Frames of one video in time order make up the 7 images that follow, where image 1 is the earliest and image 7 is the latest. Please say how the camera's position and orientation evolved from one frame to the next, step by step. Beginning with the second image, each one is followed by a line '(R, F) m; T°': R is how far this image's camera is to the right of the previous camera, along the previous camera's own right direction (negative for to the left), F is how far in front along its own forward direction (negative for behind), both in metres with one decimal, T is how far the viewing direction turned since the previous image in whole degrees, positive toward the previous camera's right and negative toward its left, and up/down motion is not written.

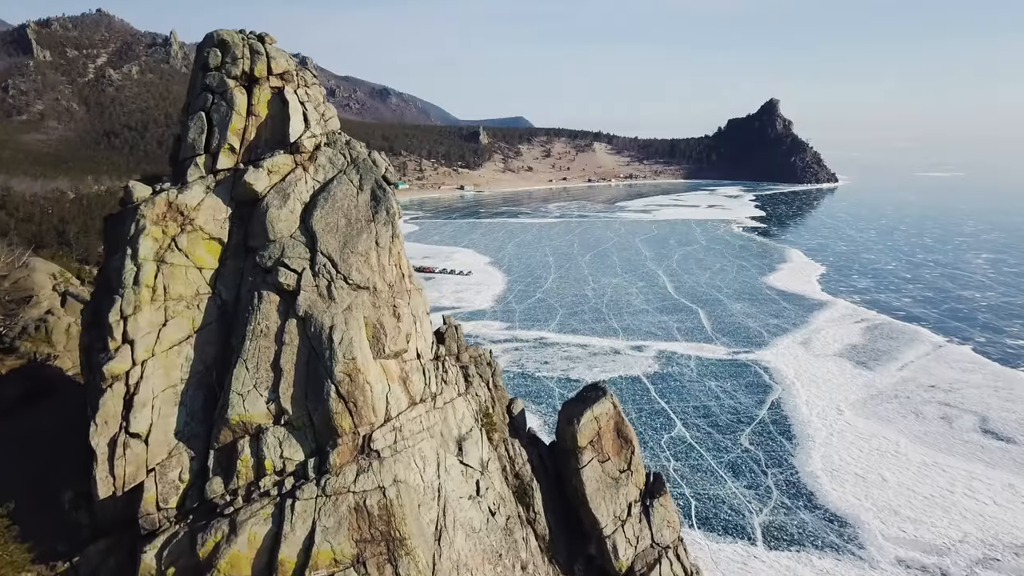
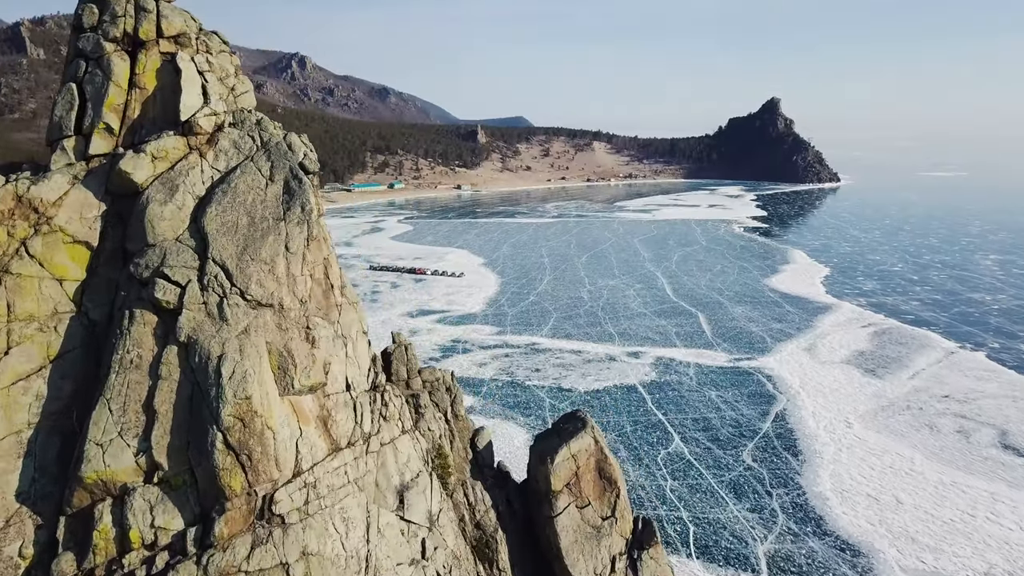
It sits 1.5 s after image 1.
(+0.7, +2.2) m; 0°
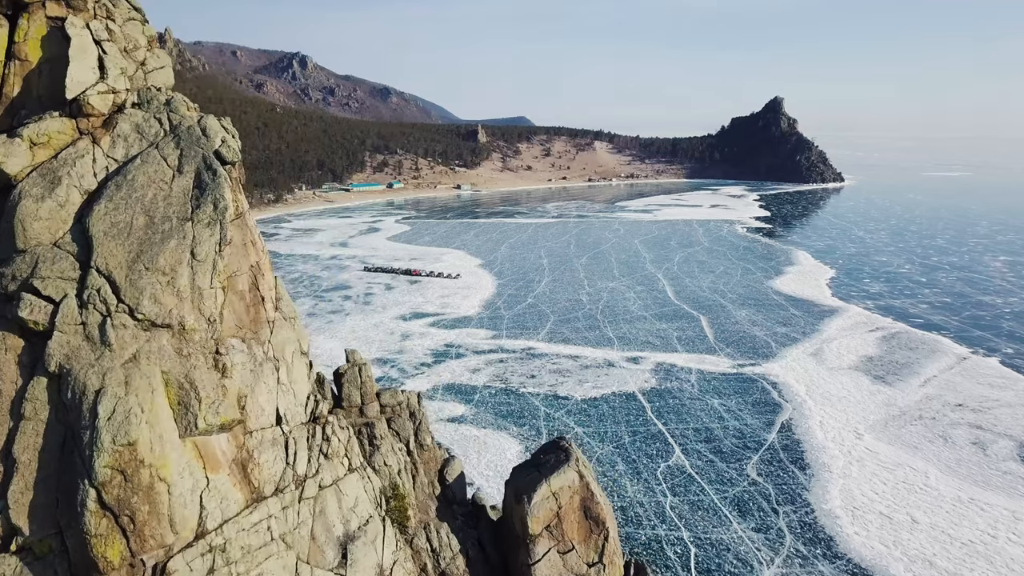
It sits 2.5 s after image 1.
(+0.5, +1.5) m; 0°
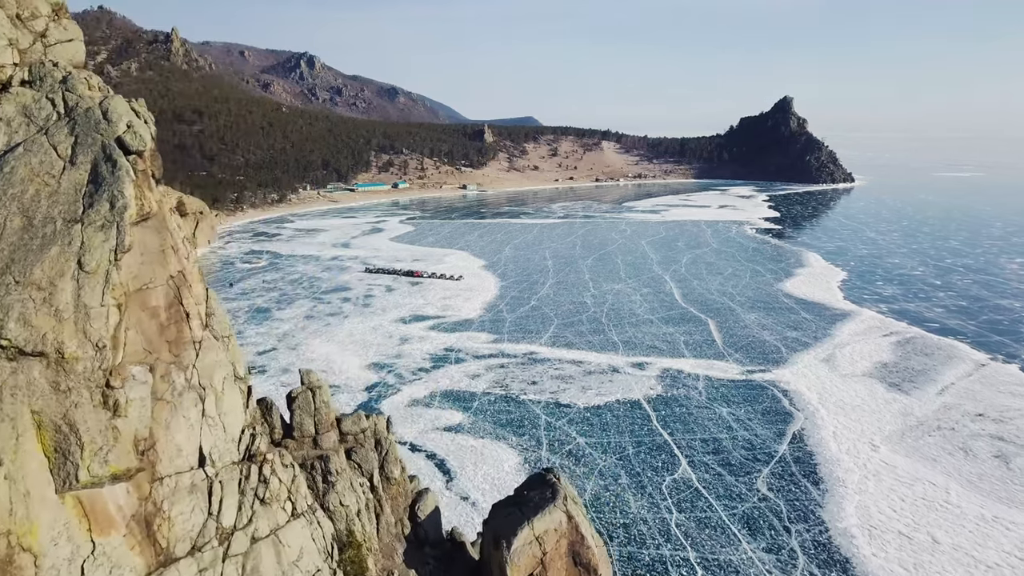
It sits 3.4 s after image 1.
(+0.4, +1.3) m; -1°
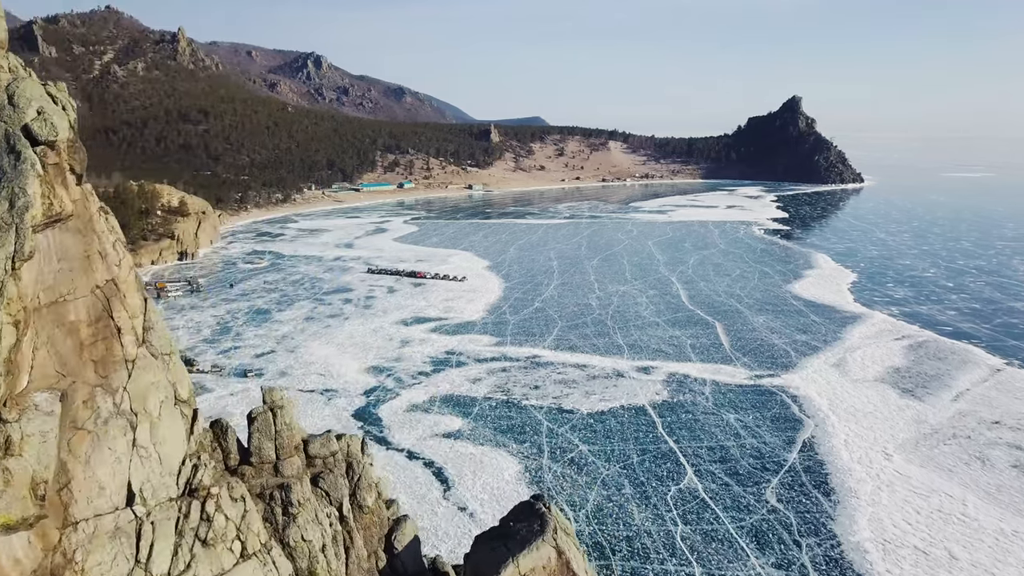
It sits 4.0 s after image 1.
(+0.3, +0.8) m; -1°
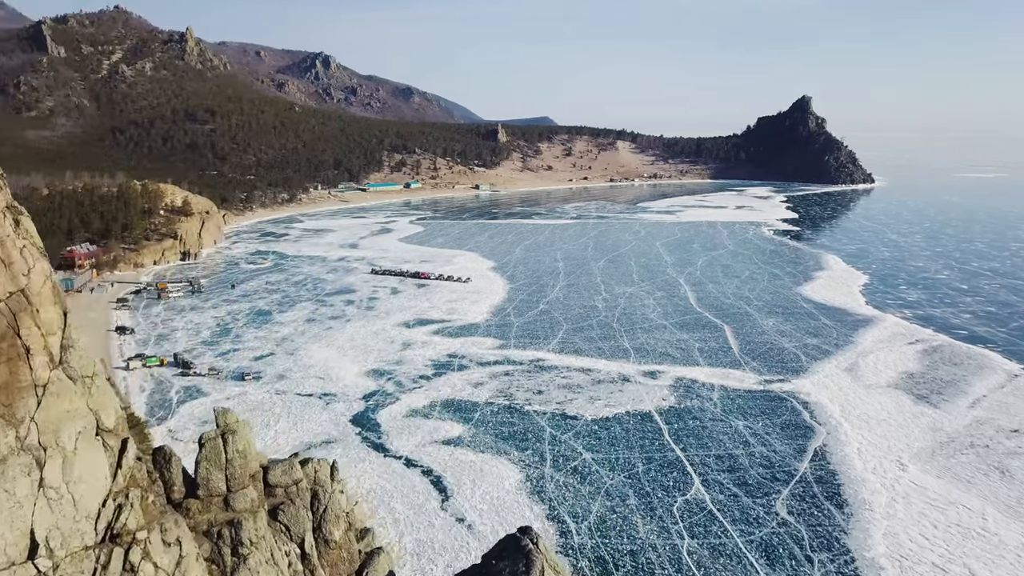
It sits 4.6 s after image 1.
(+0.3, +0.8) m; -1°
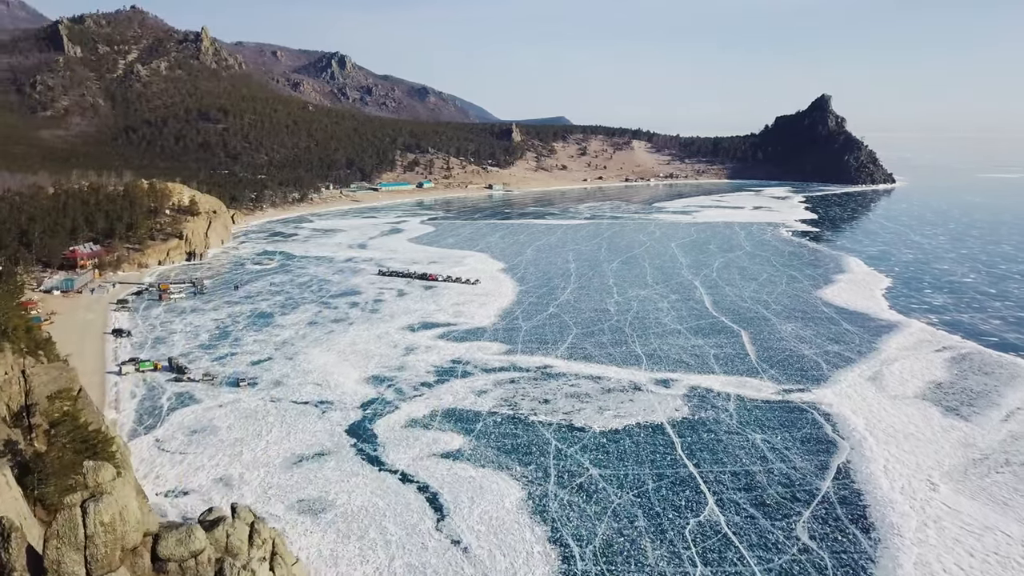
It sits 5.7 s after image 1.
(+0.5, +1.5) m; -1°
